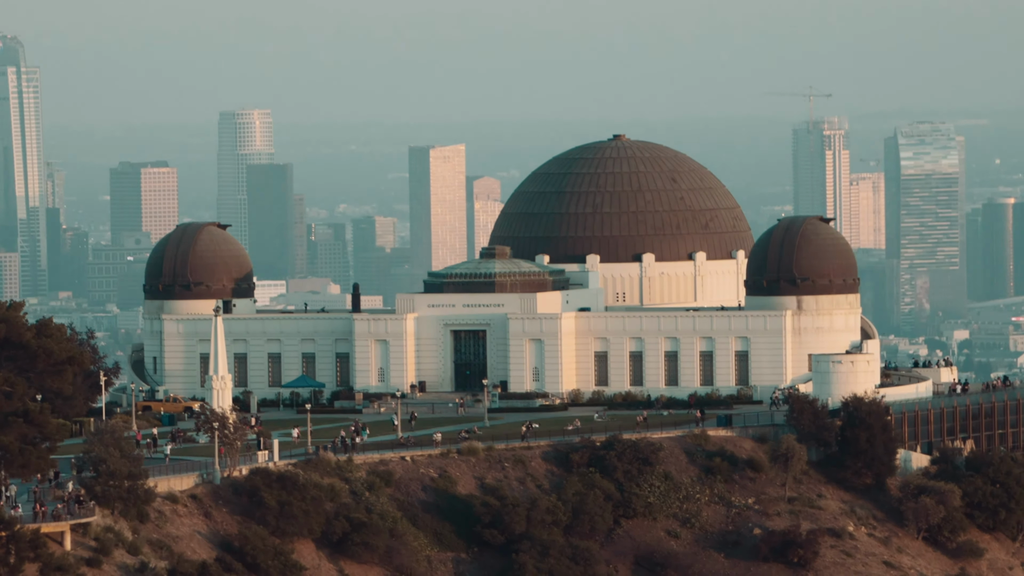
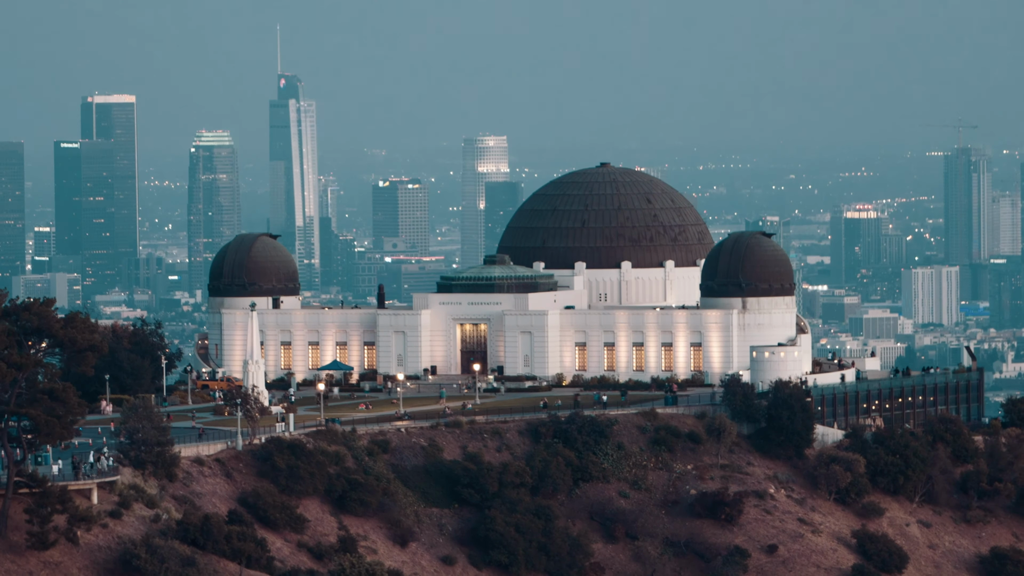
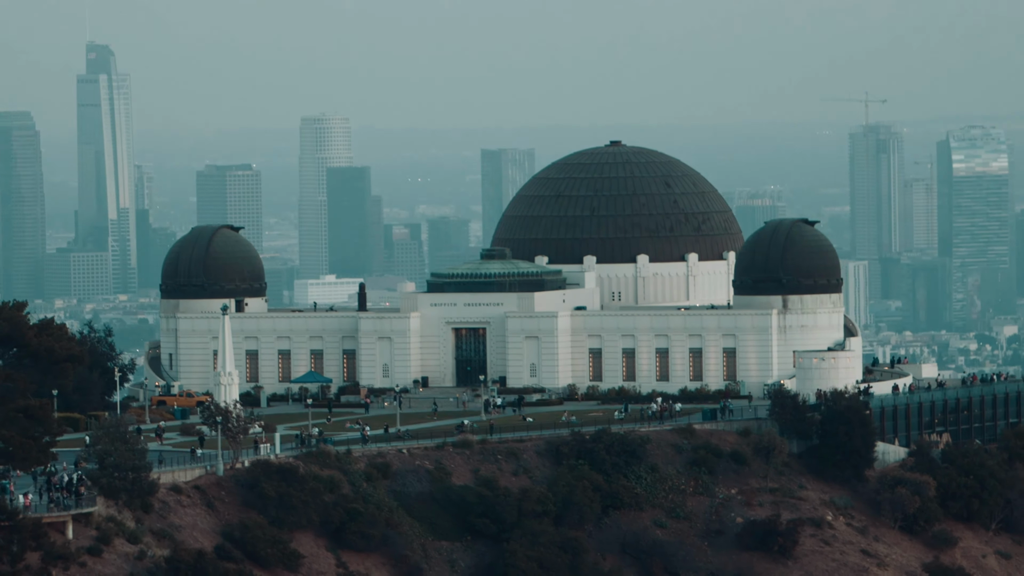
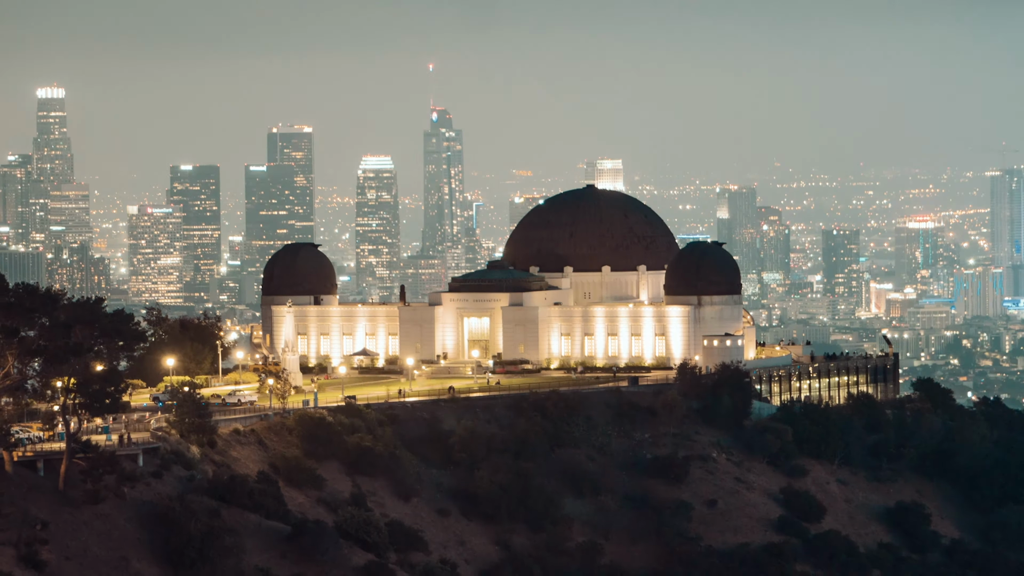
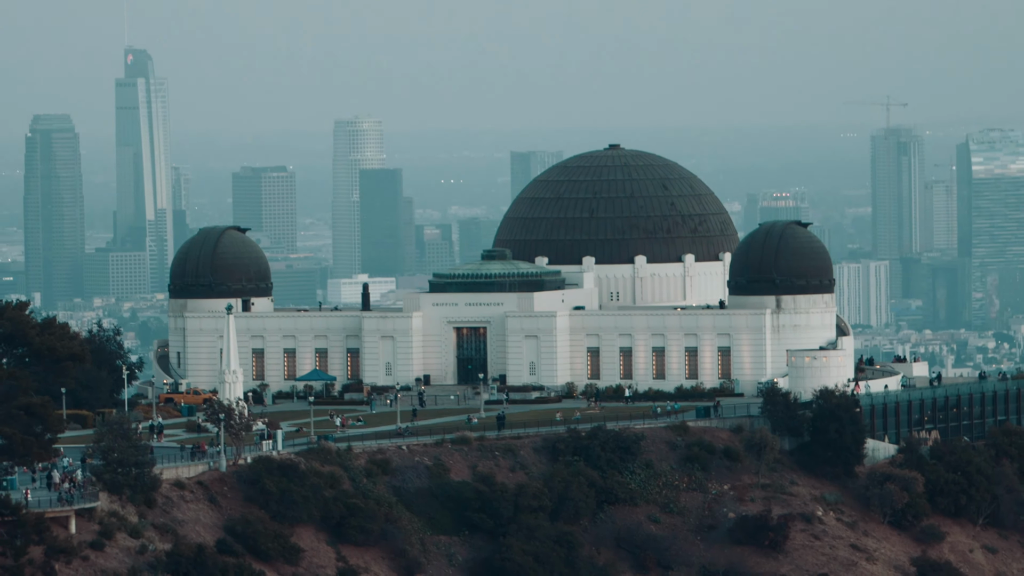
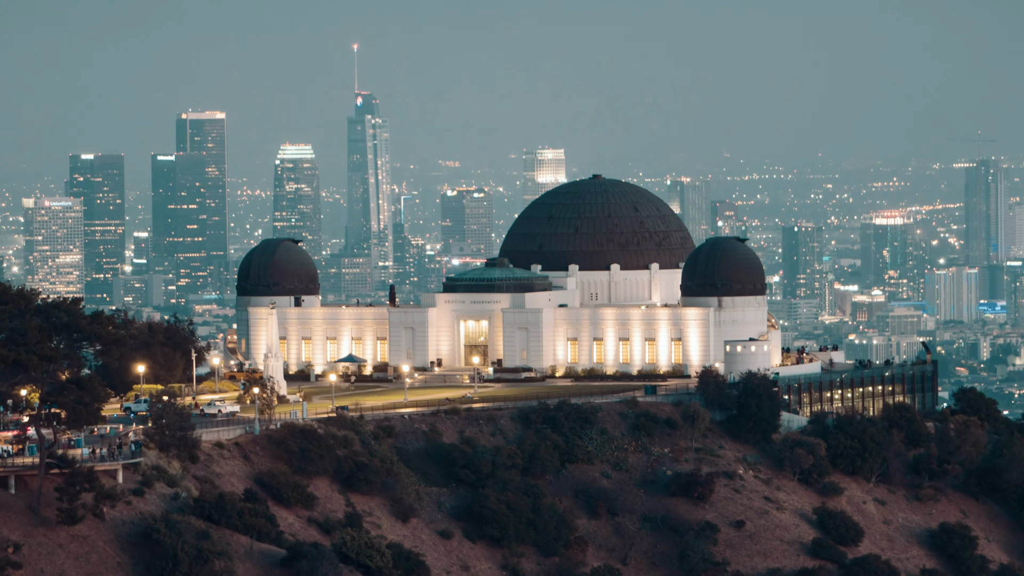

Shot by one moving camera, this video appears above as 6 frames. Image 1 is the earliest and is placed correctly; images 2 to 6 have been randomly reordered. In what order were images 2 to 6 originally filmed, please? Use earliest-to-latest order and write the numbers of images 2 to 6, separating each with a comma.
3, 5, 2, 6, 4
